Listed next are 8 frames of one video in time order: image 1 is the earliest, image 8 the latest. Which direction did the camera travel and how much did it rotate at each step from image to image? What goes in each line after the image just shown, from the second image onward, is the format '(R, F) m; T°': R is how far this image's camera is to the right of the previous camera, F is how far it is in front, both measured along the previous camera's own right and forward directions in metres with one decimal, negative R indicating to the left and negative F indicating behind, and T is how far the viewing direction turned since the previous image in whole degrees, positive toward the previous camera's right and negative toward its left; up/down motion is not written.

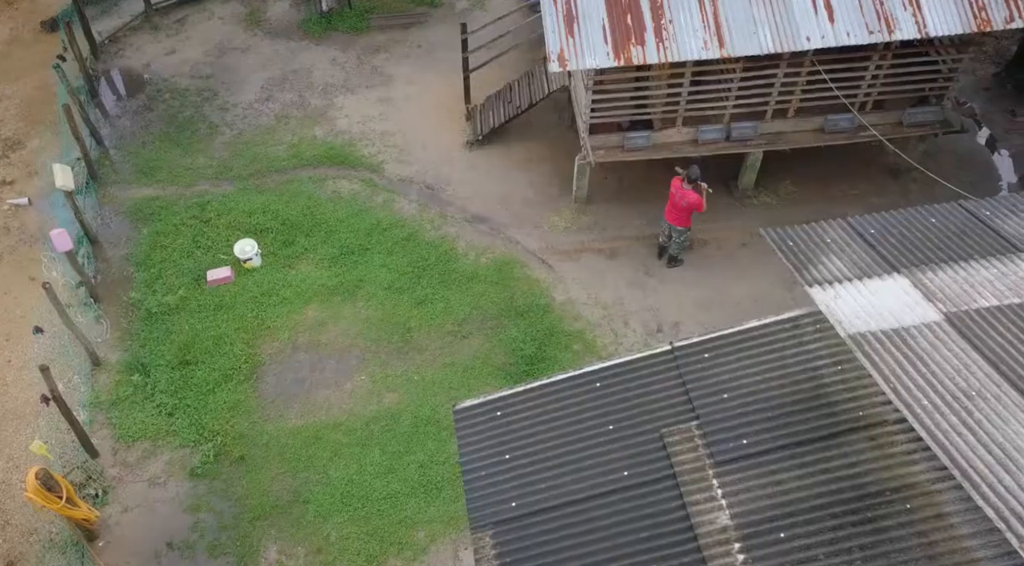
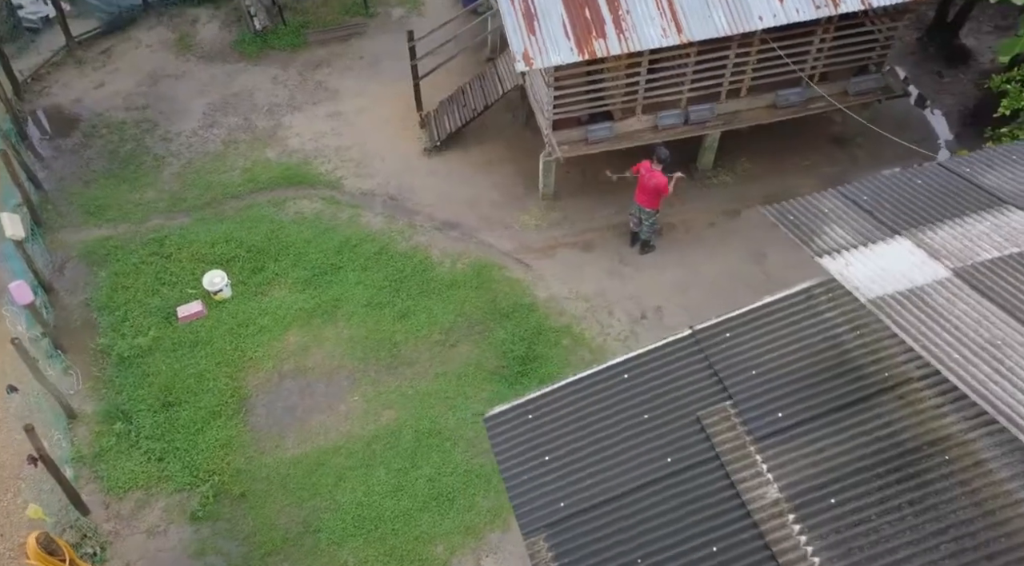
(-0.6, 0.0) m; +5°
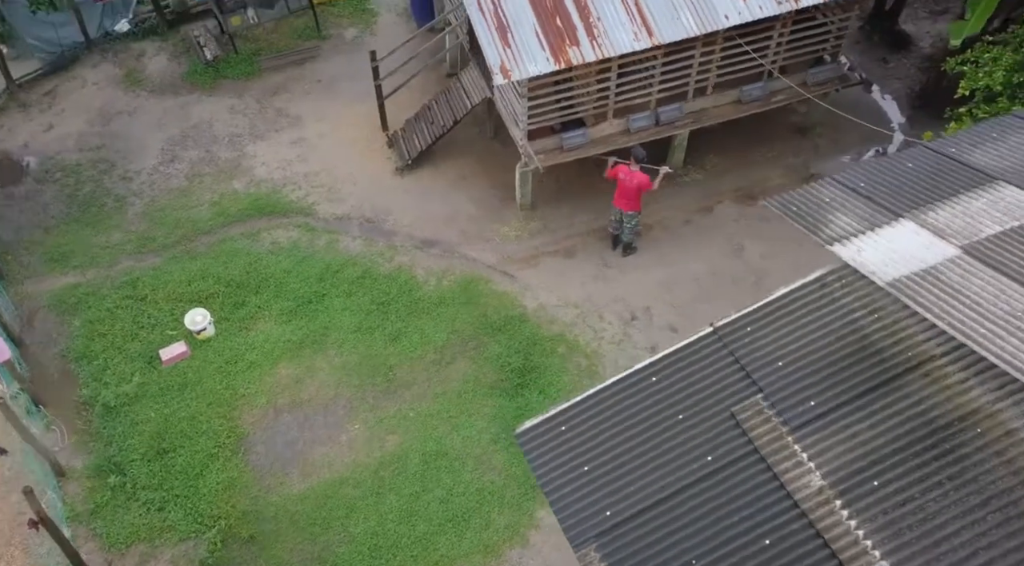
(-0.6, 0.0) m; +4°
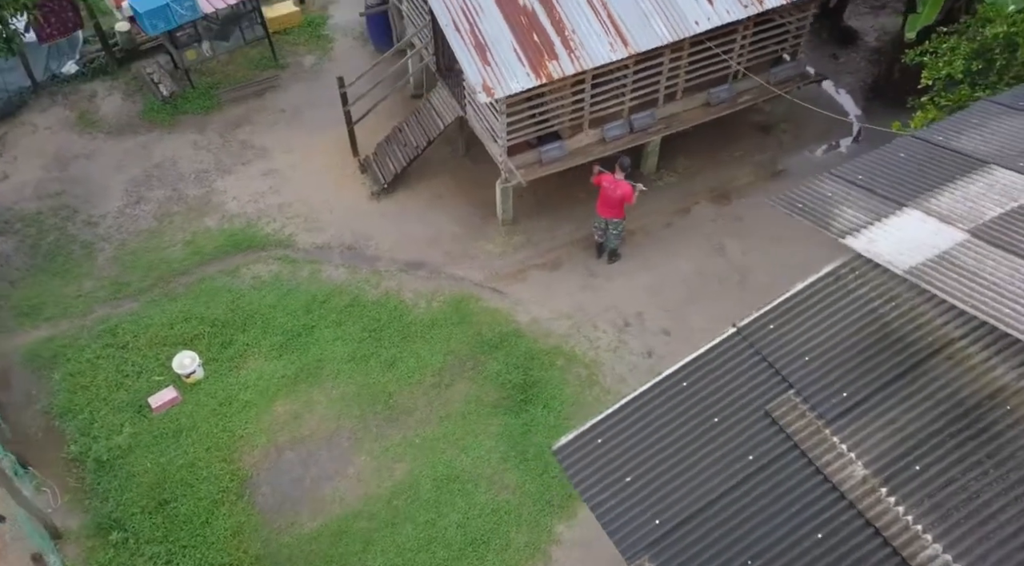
(-0.6, 0.0) m; +4°
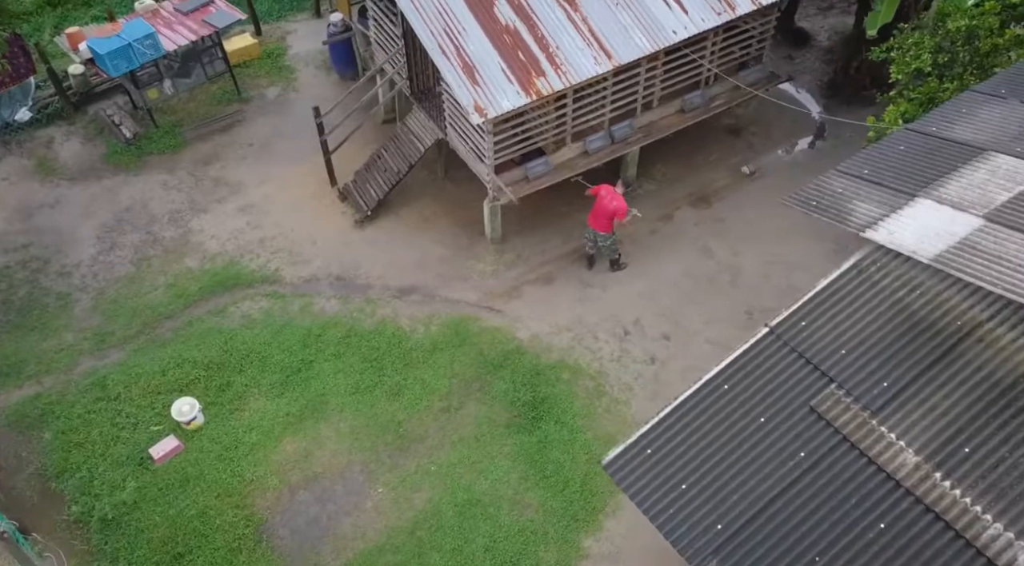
(-0.7, 0.0) m; +4°
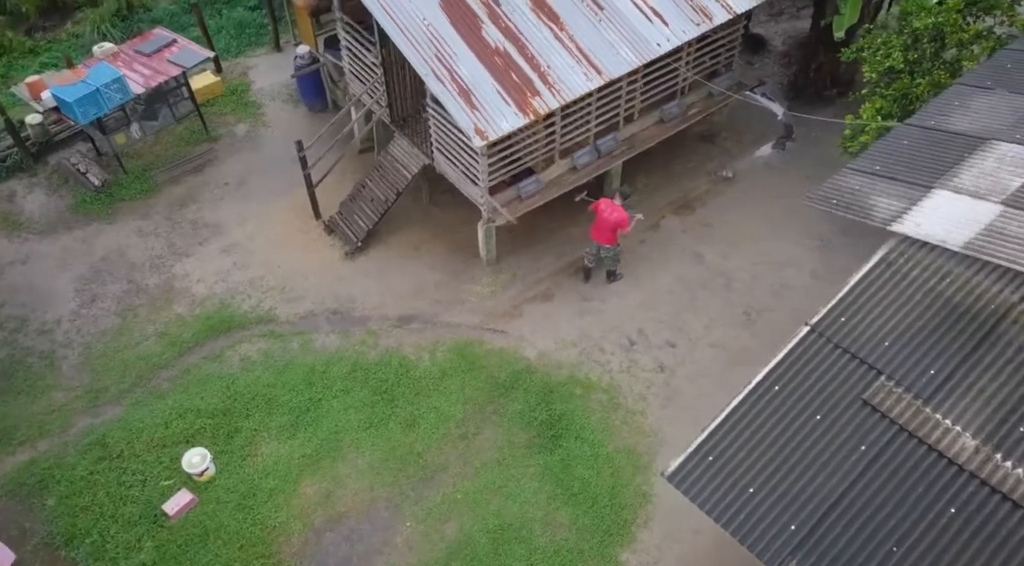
(-0.8, 0.0) m; +4°
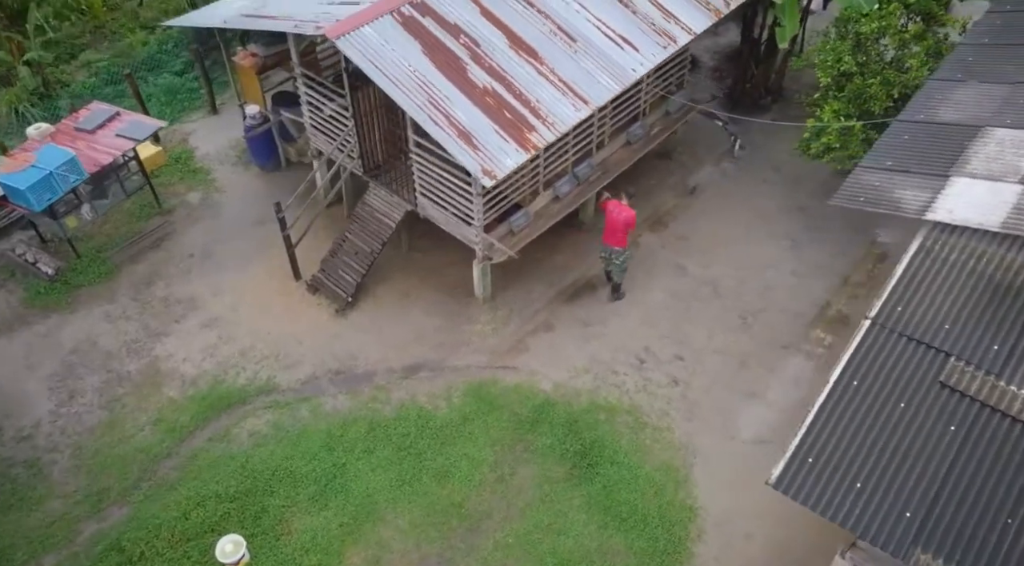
(-1.4, +0.1) m; +7°
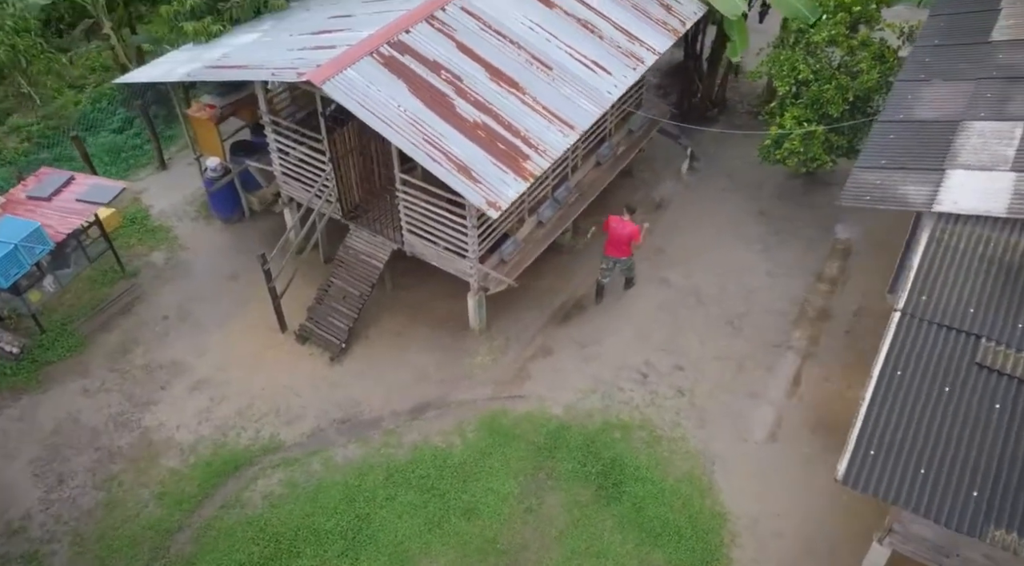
(-1.1, 0.0) m; +5°
